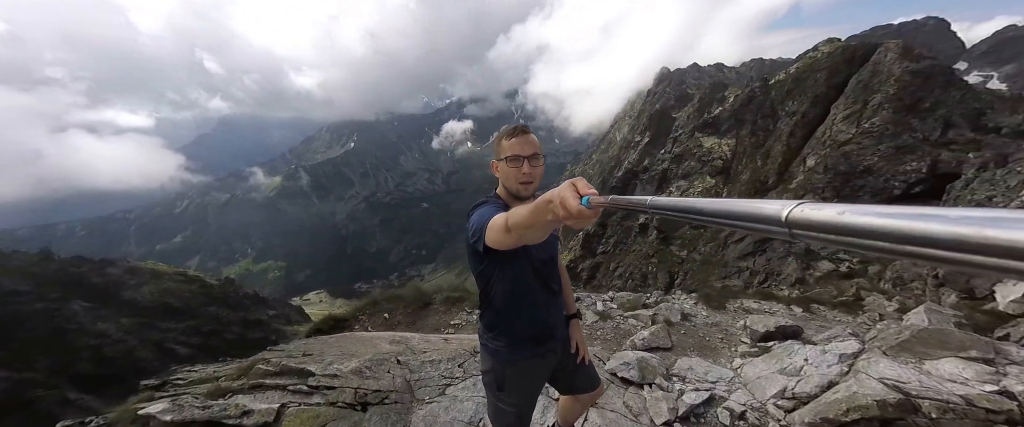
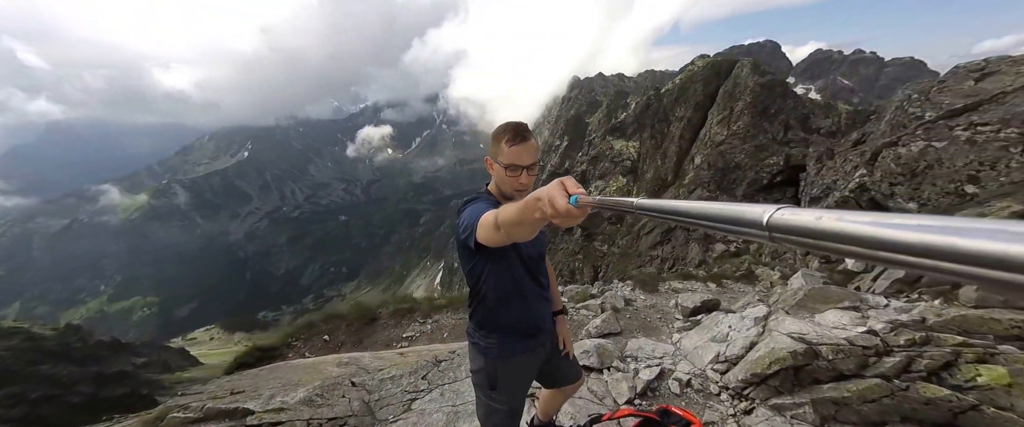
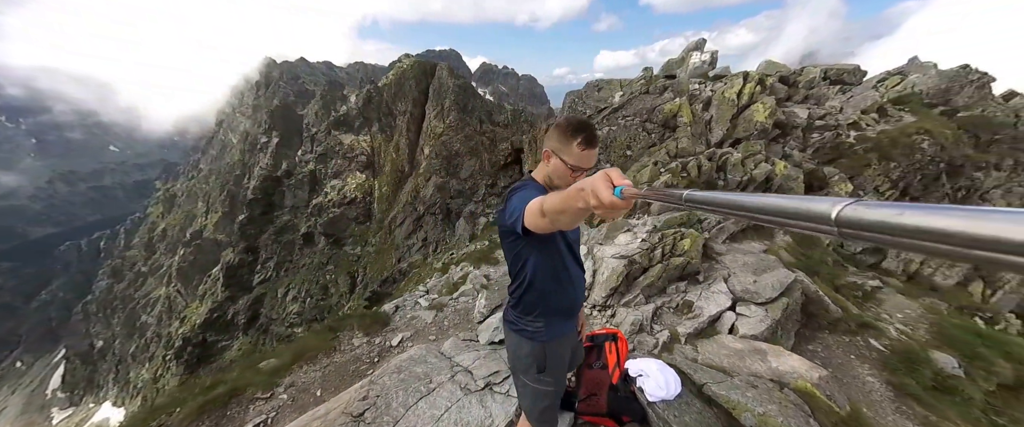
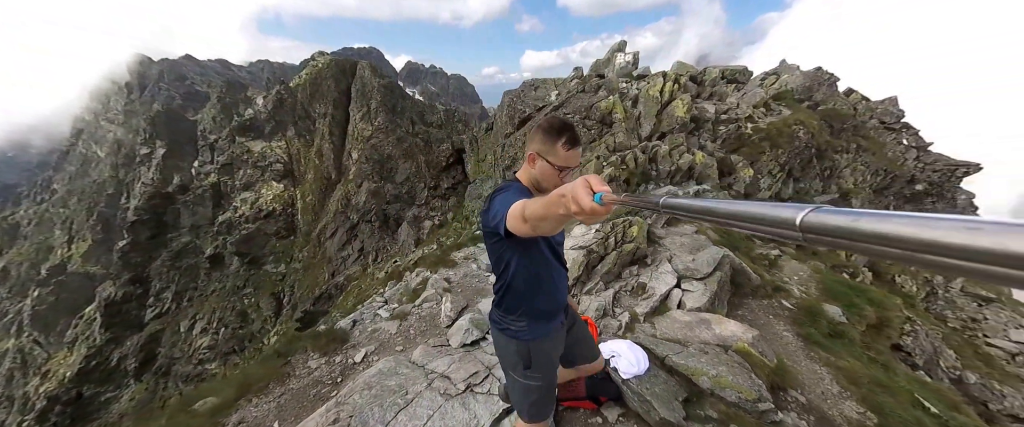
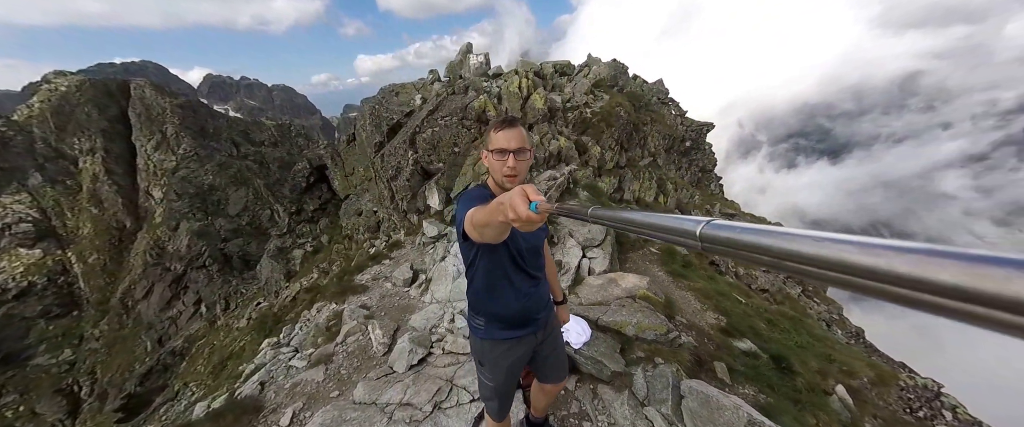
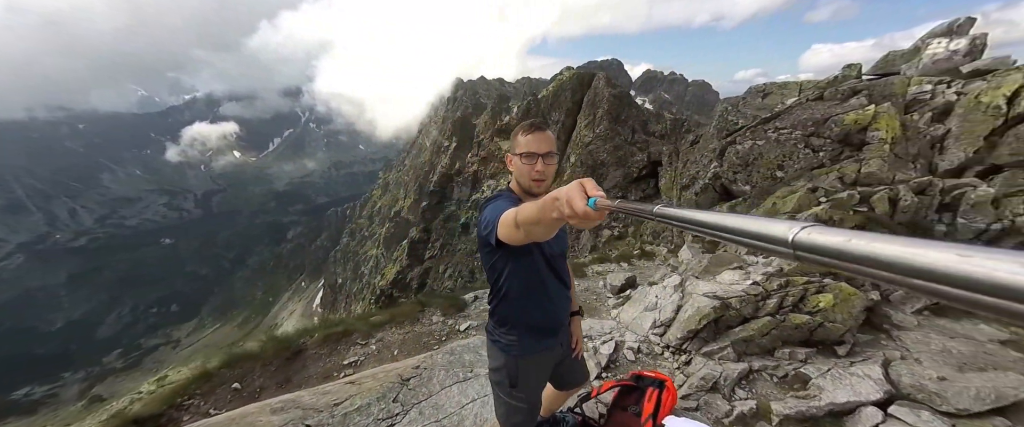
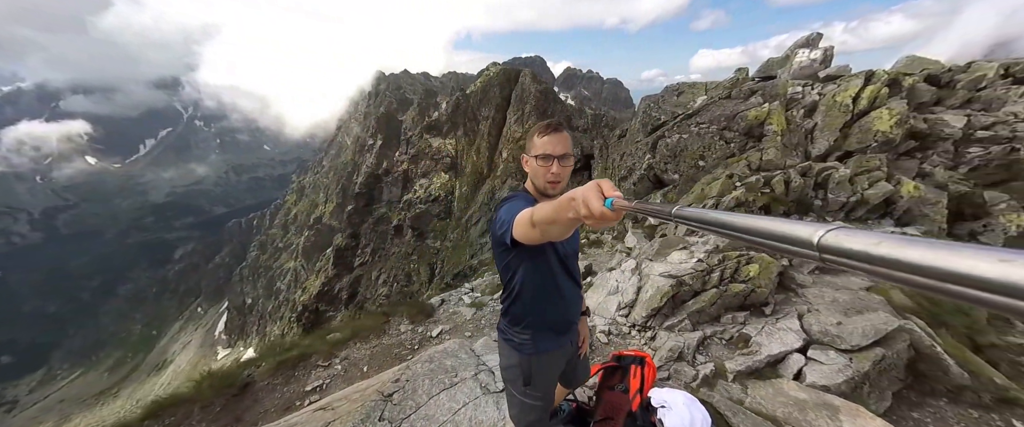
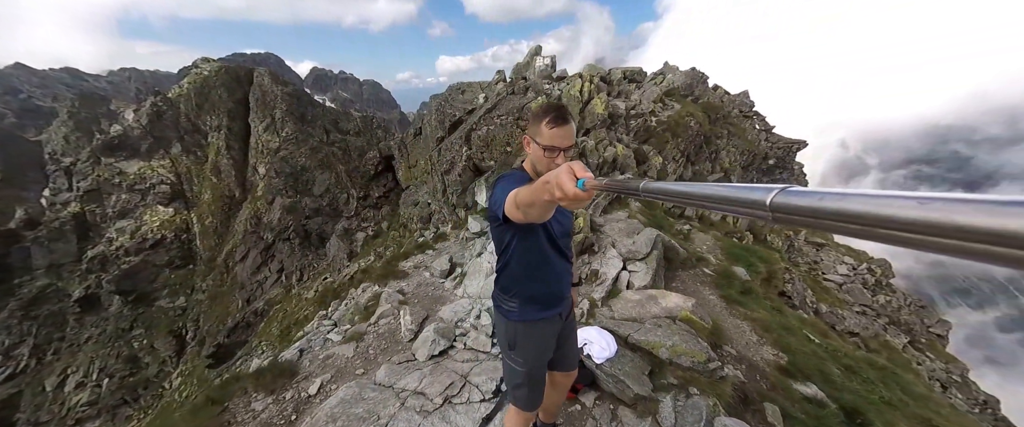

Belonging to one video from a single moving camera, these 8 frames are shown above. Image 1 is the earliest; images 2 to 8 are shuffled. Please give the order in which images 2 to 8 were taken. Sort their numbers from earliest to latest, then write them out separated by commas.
2, 6, 7, 3, 4, 8, 5
